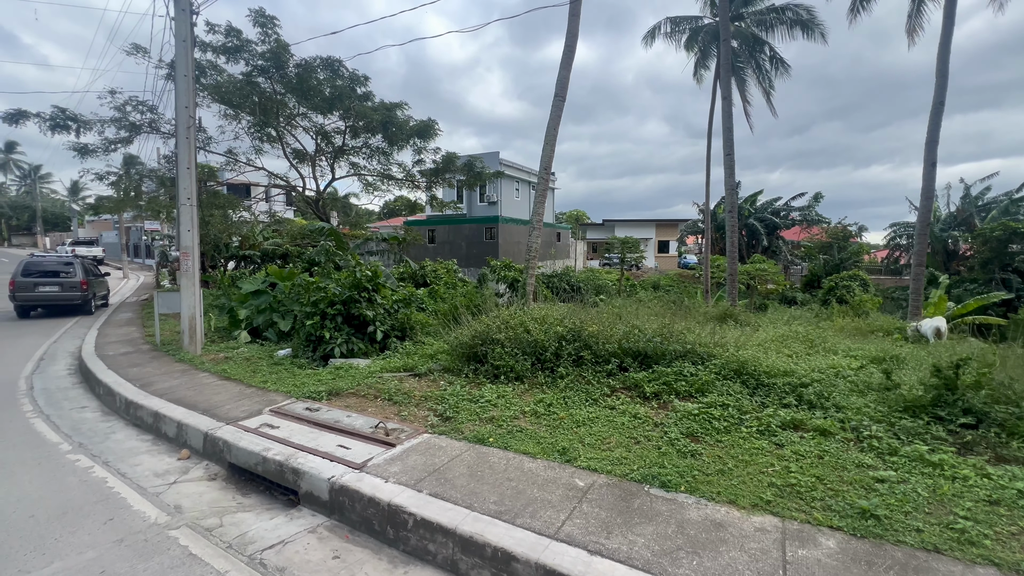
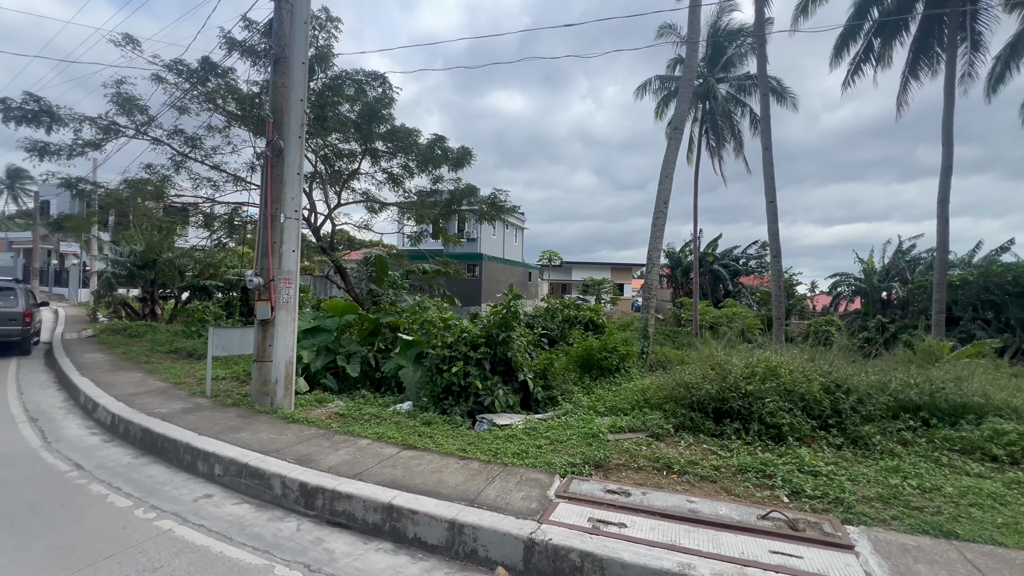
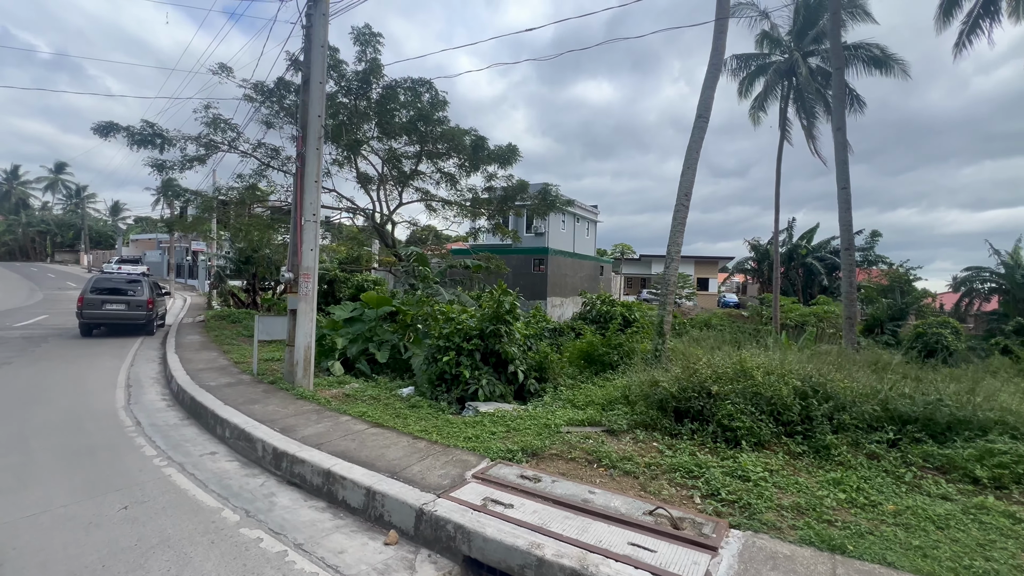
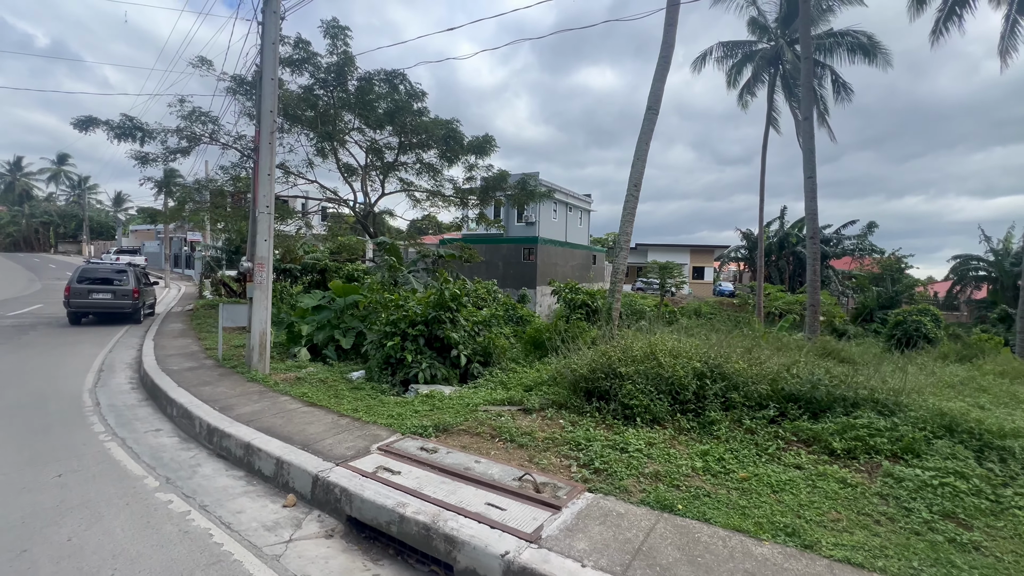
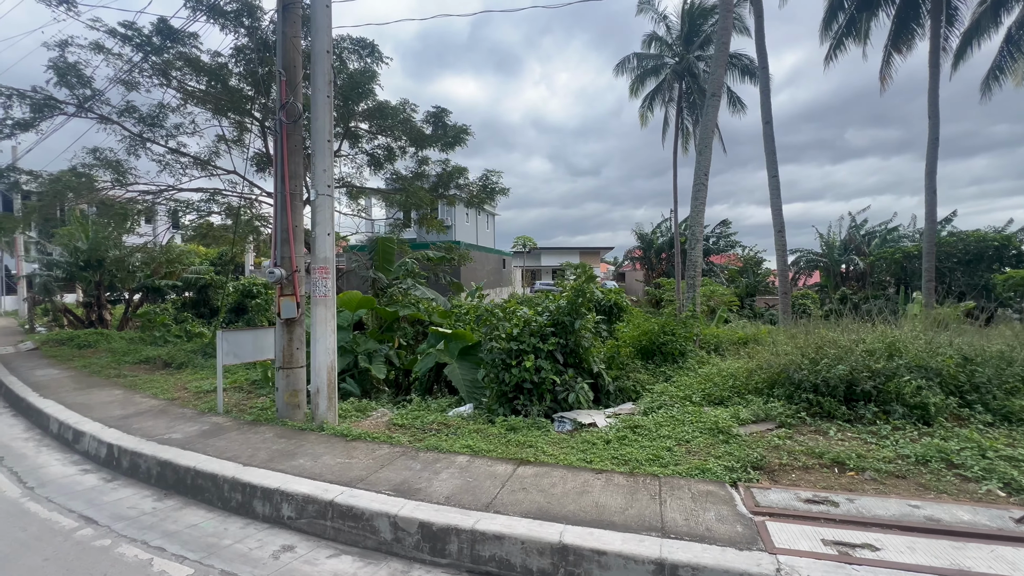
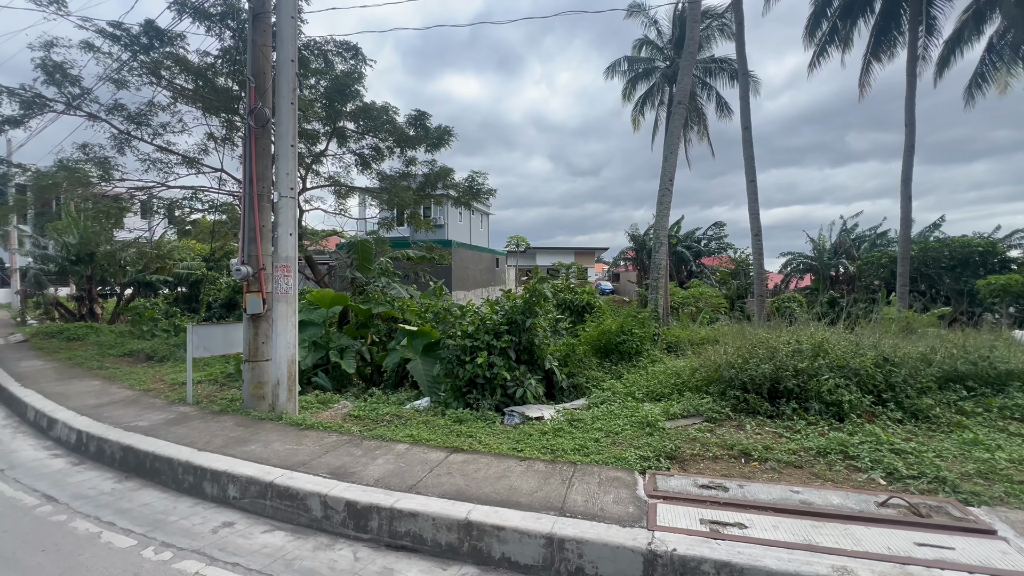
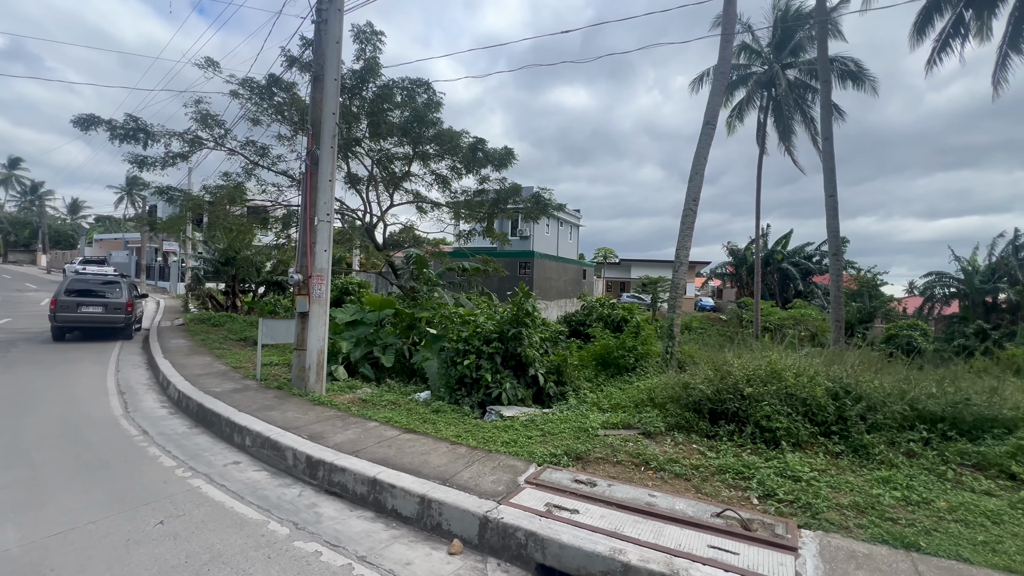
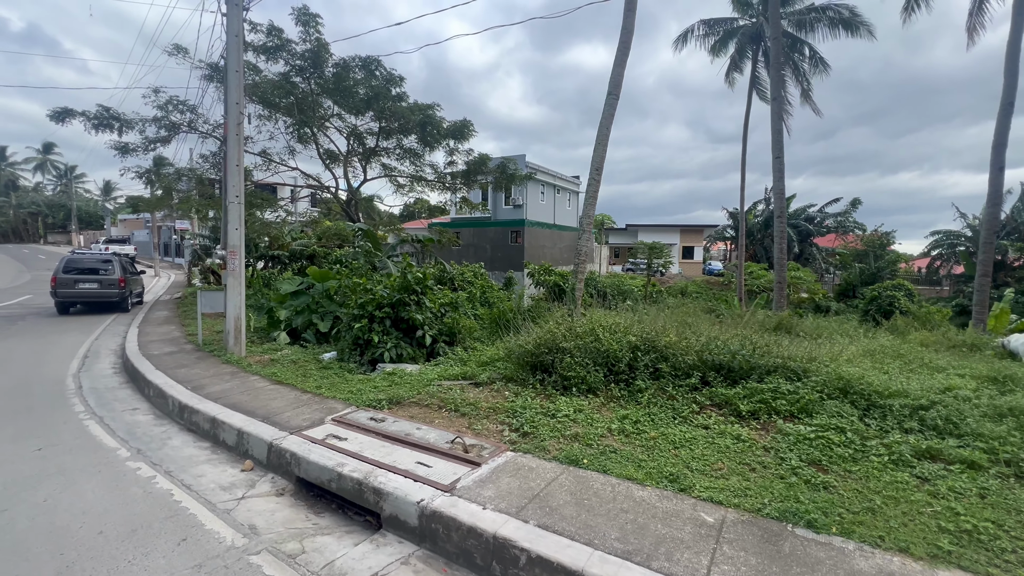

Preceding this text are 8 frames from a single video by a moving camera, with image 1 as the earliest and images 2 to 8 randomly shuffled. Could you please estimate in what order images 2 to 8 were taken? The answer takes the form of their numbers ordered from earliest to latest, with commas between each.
8, 4, 3, 7, 2, 6, 5
